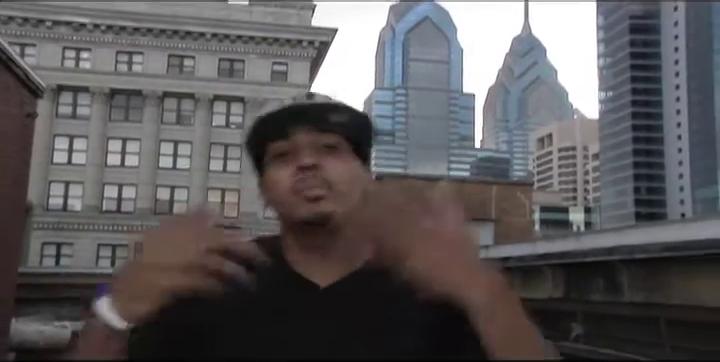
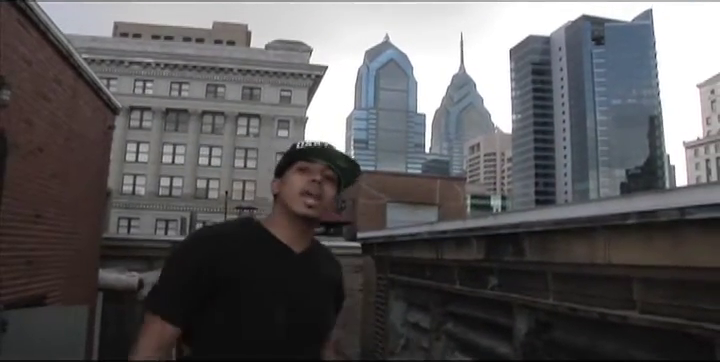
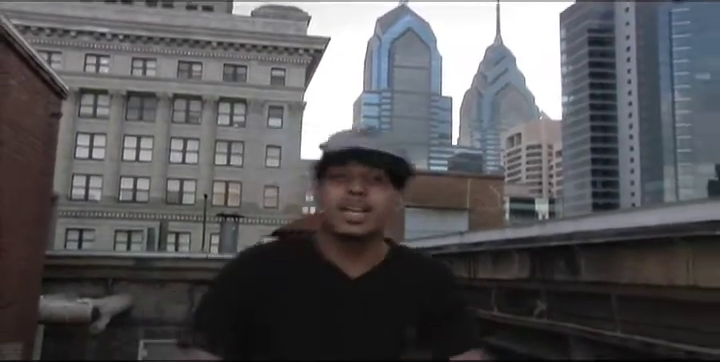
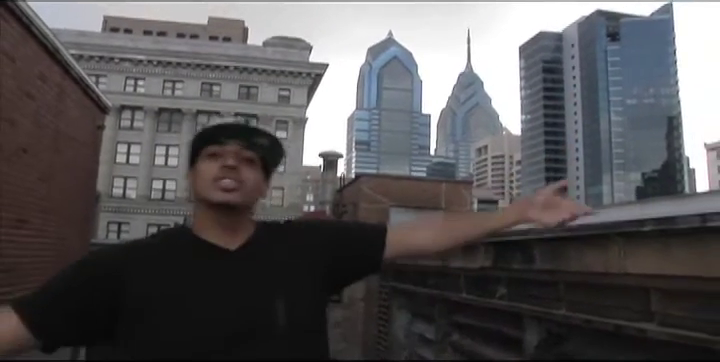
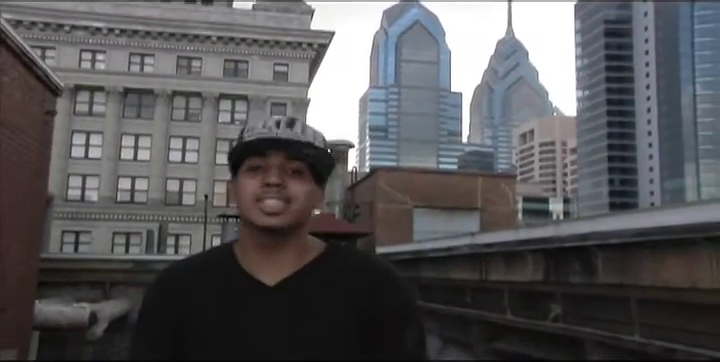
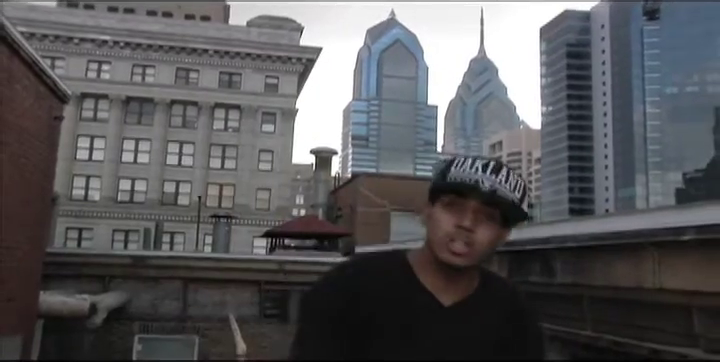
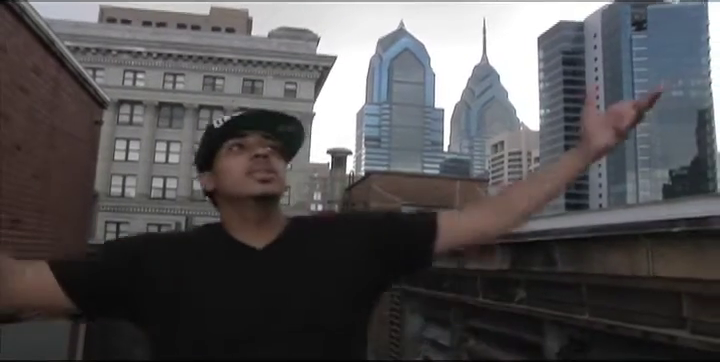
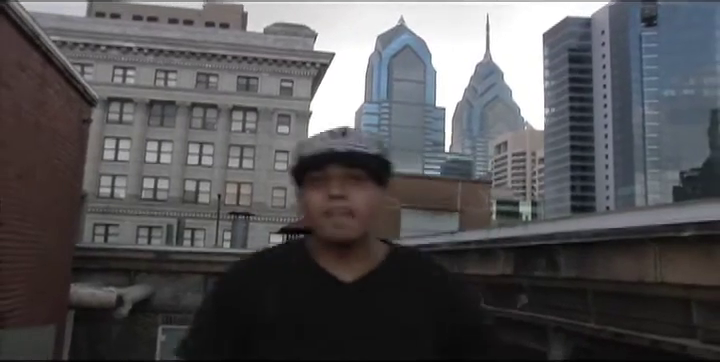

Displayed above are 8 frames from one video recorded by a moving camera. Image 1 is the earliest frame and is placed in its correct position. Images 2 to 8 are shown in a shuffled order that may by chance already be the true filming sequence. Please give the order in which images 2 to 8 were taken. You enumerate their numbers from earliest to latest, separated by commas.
5, 3, 6, 8, 7, 4, 2
